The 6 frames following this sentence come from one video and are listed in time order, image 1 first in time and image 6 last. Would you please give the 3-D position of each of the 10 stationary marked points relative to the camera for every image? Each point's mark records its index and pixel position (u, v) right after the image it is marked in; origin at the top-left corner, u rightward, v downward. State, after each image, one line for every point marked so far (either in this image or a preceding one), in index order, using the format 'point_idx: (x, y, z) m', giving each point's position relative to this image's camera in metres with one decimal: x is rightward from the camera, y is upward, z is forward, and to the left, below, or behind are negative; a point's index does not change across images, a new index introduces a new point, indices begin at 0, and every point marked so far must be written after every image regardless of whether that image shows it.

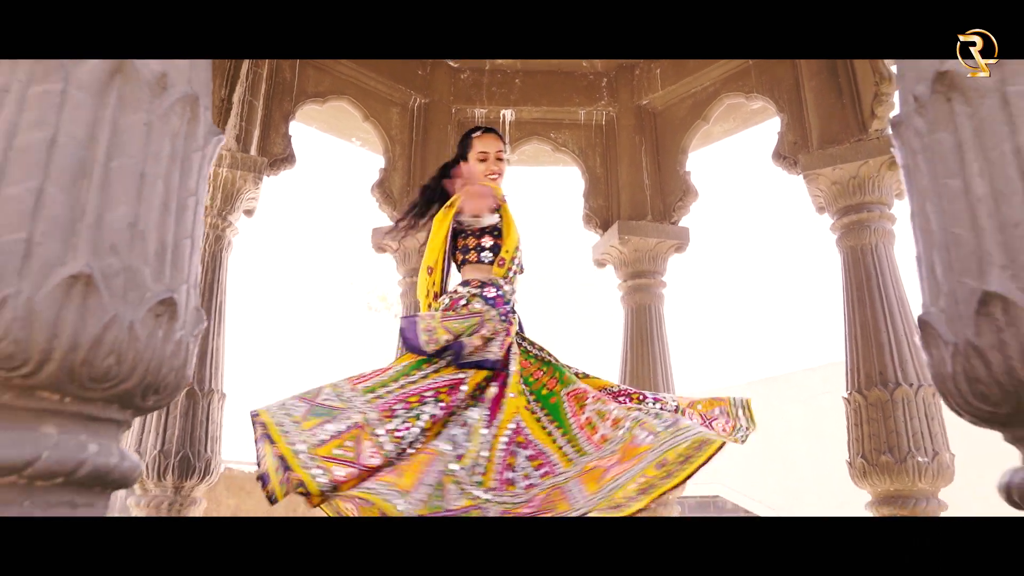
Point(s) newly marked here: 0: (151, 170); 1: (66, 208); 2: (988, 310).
0: (-0.6, +0.2, +1.3) m
1: (-0.7, +0.1, +1.1) m
2: (+0.7, 0.0, +1.0) m
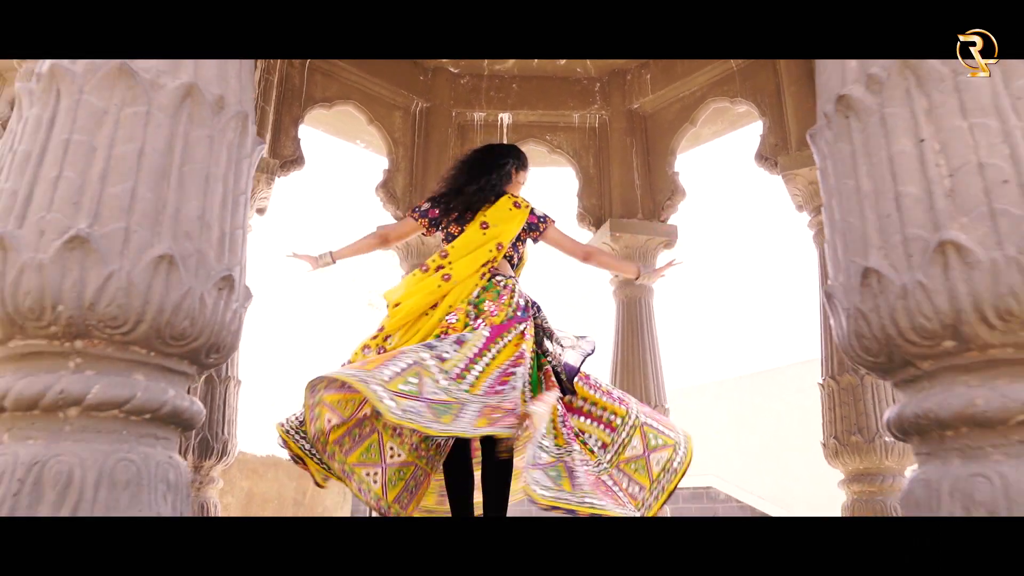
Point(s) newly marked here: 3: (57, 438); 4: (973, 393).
0: (-0.7, +0.3, +1.6) m
1: (-0.7, +0.2, +1.5) m
2: (+0.7, 0.0, +1.4) m
3: (-0.9, -0.3, +1.3) m
4: (+0.8, -0.2, +1.3) m
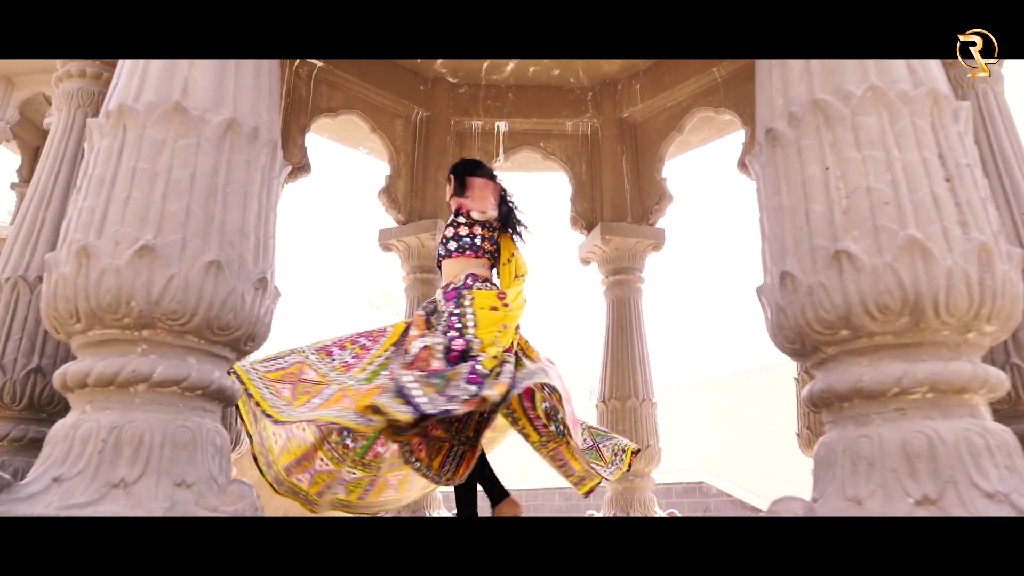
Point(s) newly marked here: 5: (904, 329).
0: (-0.7, +0.3, +1.9) m
1: (-0.8, +0.2, +1.8) m
2: (+0.7, 0.0, +1.7) m
3: (-0.9, -0.3, +1.7) m
4: (+0.8, -0.2, +1.6) m
5: (+0.9, -0.1, +1.5) m
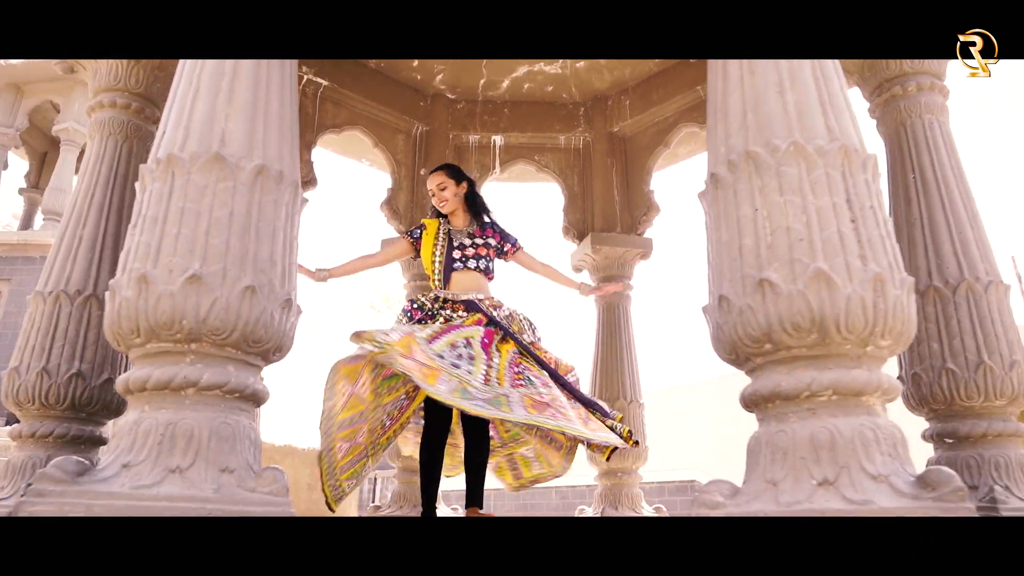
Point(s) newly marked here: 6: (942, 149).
0: (-0.8, +0.2, +2.3) m
1: (-0.8, +0.1, +2.1) m
2: (+0.6, 0.0, +2.0) m
3: (-1.0, -0.3, +2.0) m
4: (+0.7, -0.2, +1.9) m
5: (+0.8, -0.1, +1.9) m
6: (+2.3, +0.7, +3.7) m
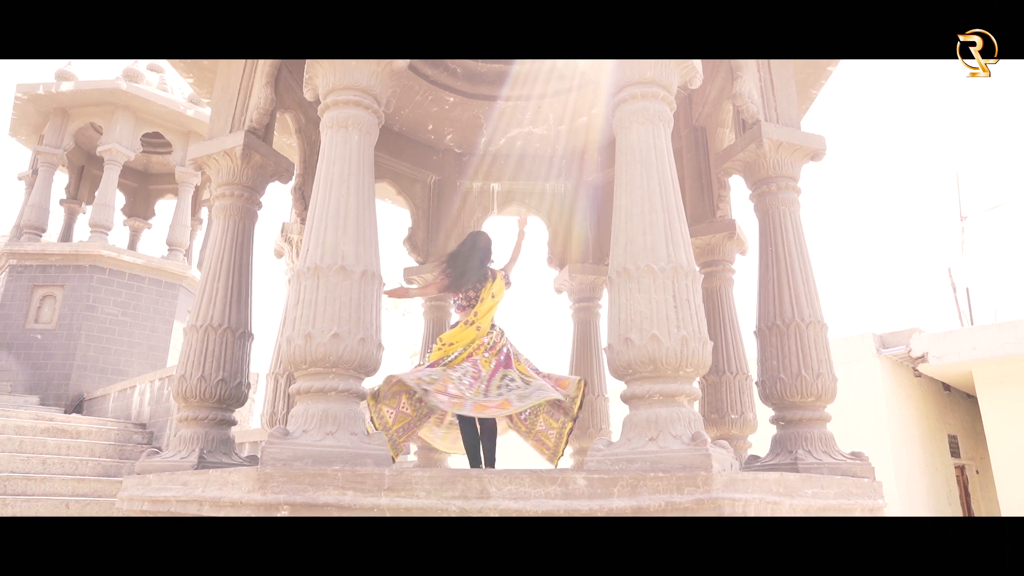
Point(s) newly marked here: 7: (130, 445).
0: (-0.8, -0.1, +4.1) m
1: (-0.9, -0.2, +4.0) m
2: (+0.5, -0.3, +3.9) m
3: (-1.0, -0.6, +3.9) m
4: (+0.7, -0.5, +3.8) m
5: (+0.7, -0.4, +3.8) m
6: (+2.2, +0.4, +5.6) m
7: (-6.1, -2.5, +11.1) m
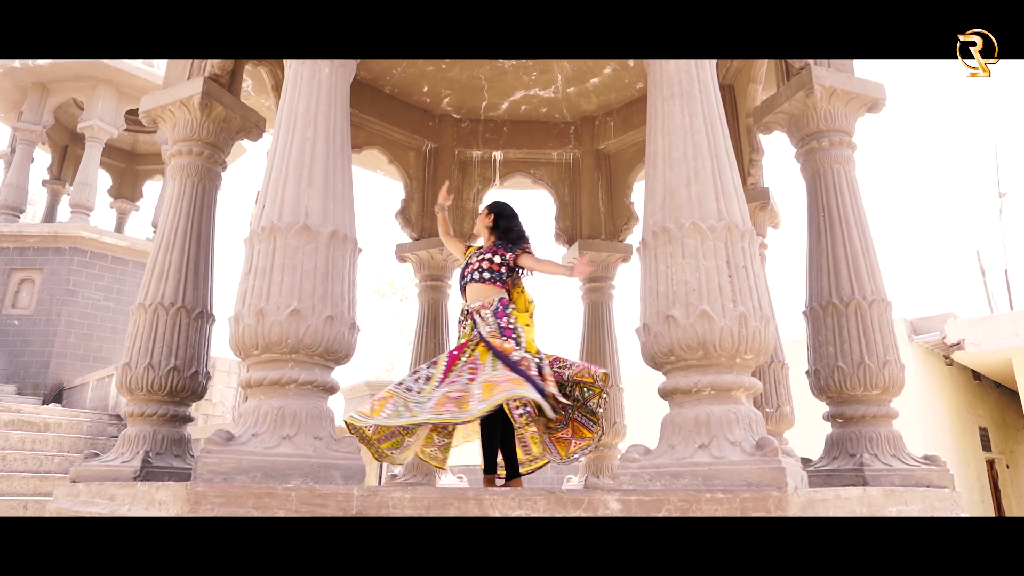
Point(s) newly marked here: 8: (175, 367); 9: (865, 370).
0: (-0.8, +0.1, +3.3) m
1: (-0.9, 0.0, +3.2) m
2: (+0.6, -0.2, +3.1) m
3: (-1.0, -0.5, +3.1) m
4: (+0.7, -0.4, +3.0) m
5: (+0.8, -0.3, +2.9) m
6: (+2.3, +0.6, +4.7) m
7: (-6.0, -2.2, +10.3) m
8: (-2.2, -0.5, +4.5) m
9: (+2.1, -0.5, +4.3) m
